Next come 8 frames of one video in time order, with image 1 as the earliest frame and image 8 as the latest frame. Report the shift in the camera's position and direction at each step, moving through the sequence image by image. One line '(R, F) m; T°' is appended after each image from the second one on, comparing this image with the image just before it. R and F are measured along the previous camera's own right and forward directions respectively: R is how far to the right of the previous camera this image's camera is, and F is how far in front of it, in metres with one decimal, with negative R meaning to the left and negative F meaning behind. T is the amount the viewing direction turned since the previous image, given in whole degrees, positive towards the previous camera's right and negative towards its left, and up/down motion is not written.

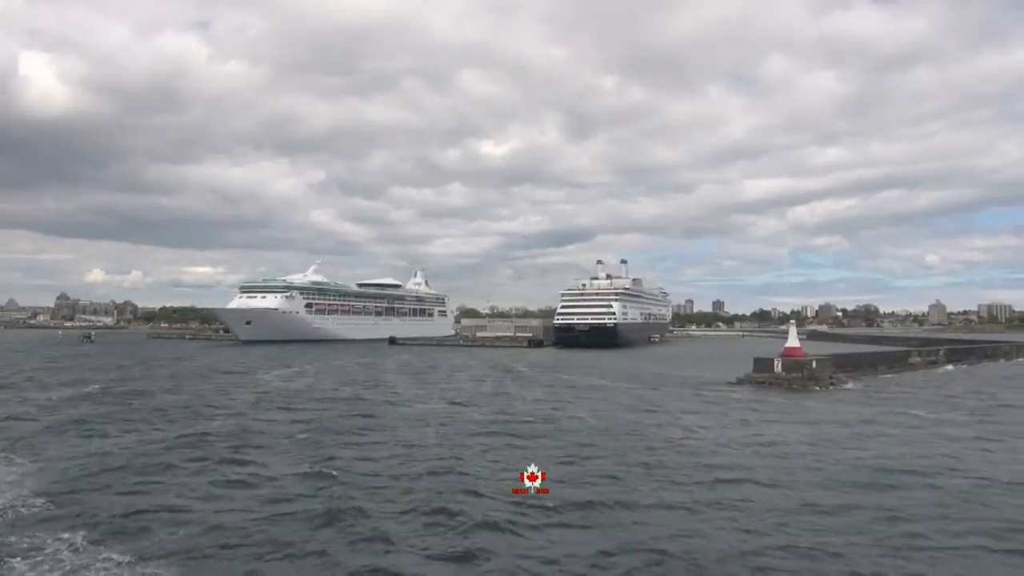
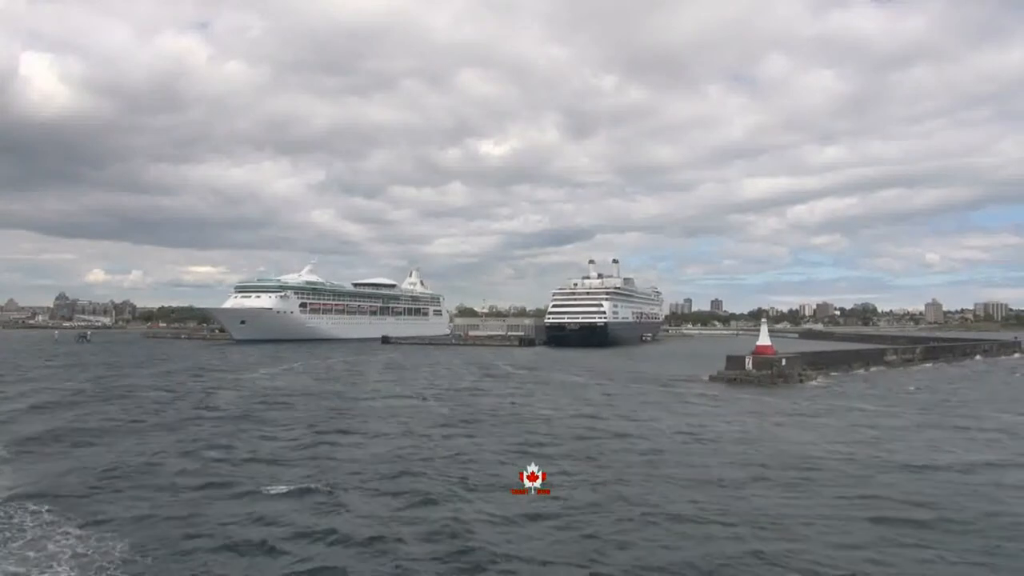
(+1.1, -1.2) m; 0°
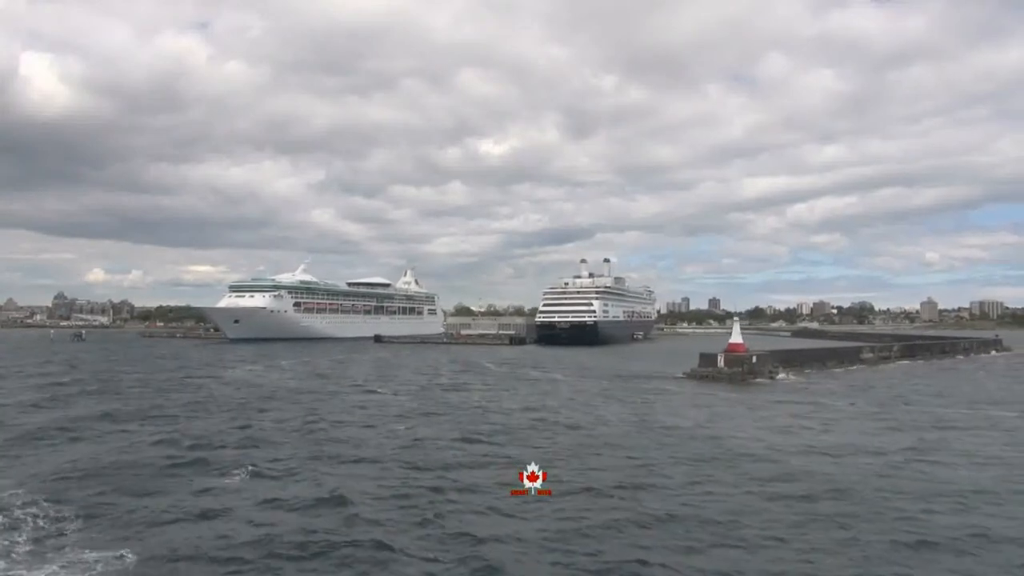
(+1.2, -1.2) m; 0°
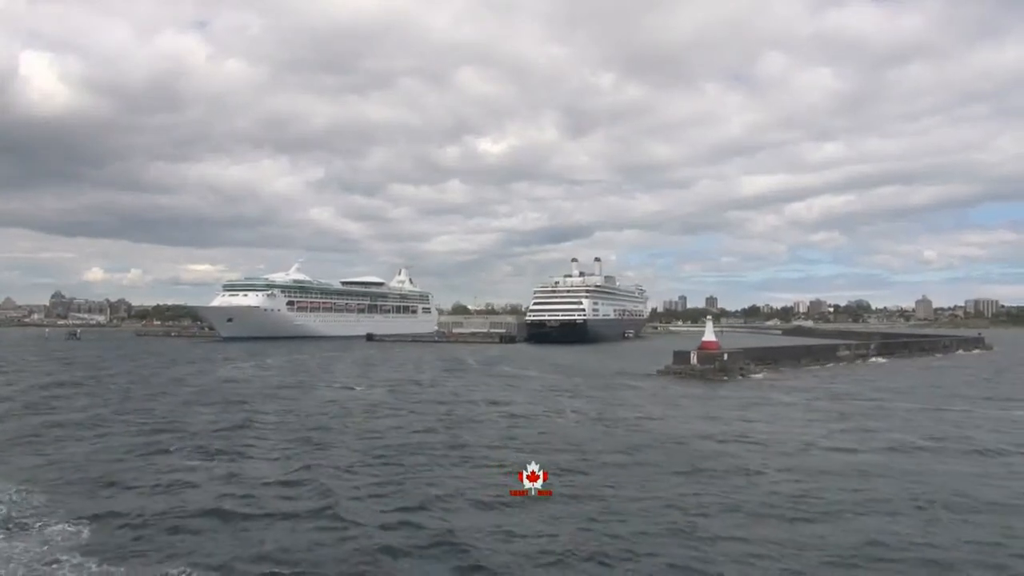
(+1.2, -1.2) m; 0°
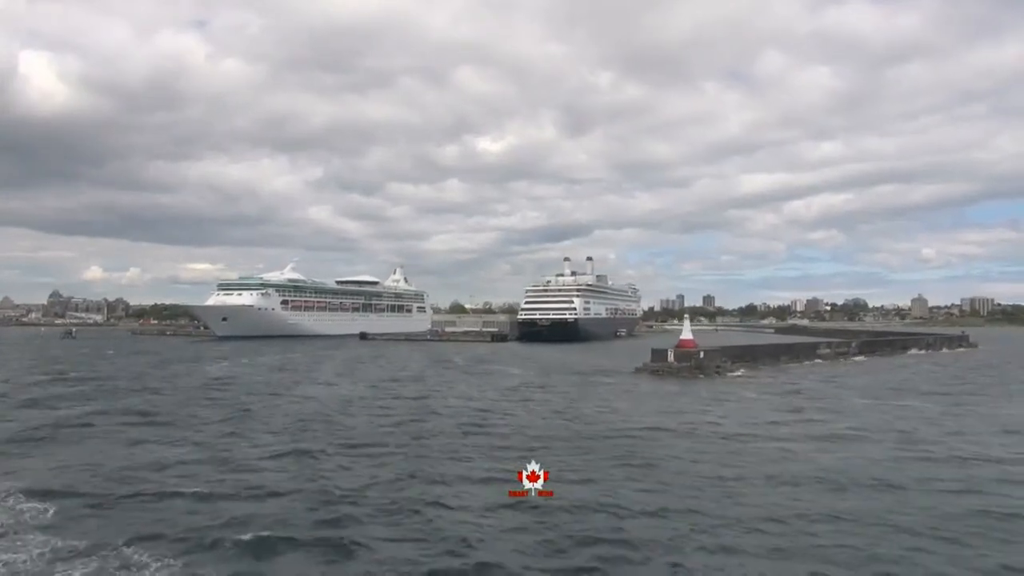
(+1.0, -1.0) m; 0°
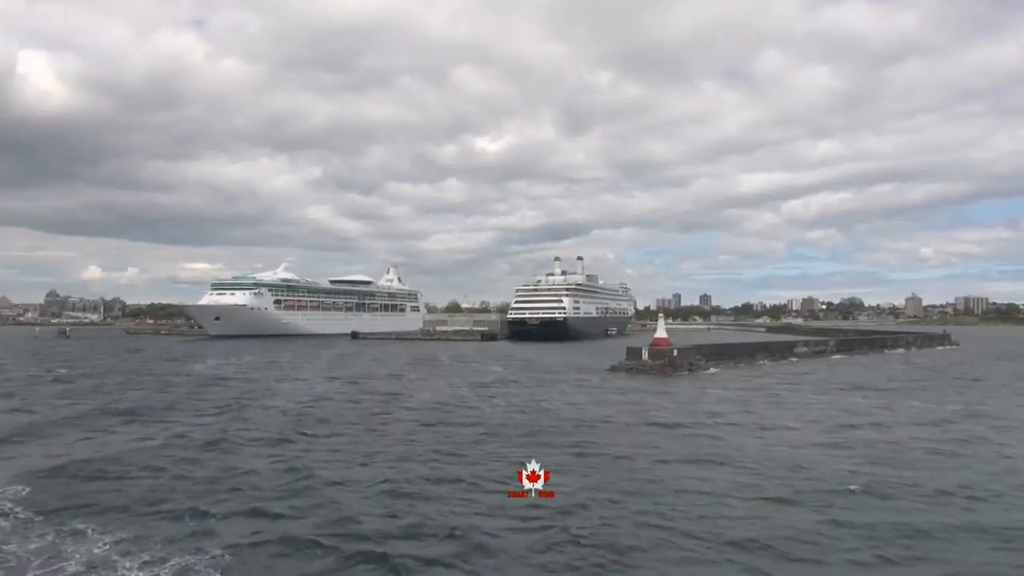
(+1.2, -1.2) m; 0°
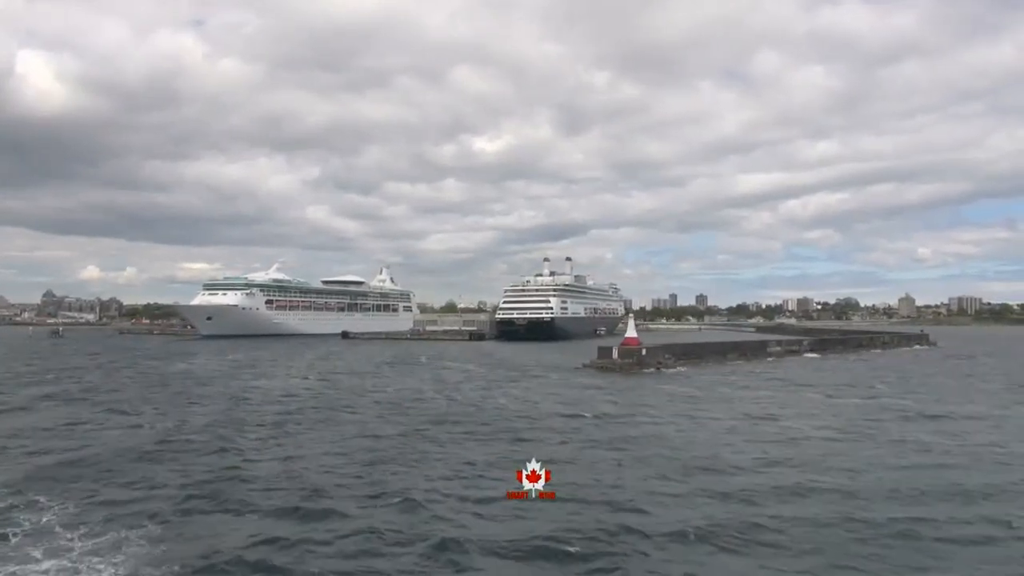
(+1.5, -1.5) m; 0°
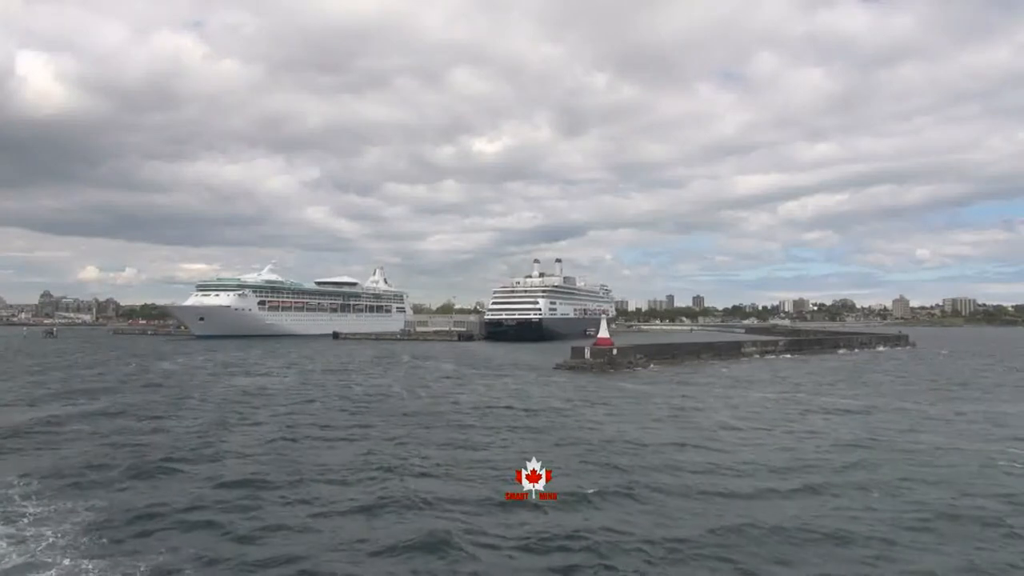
(+1.5, -1.5) m; 0°
